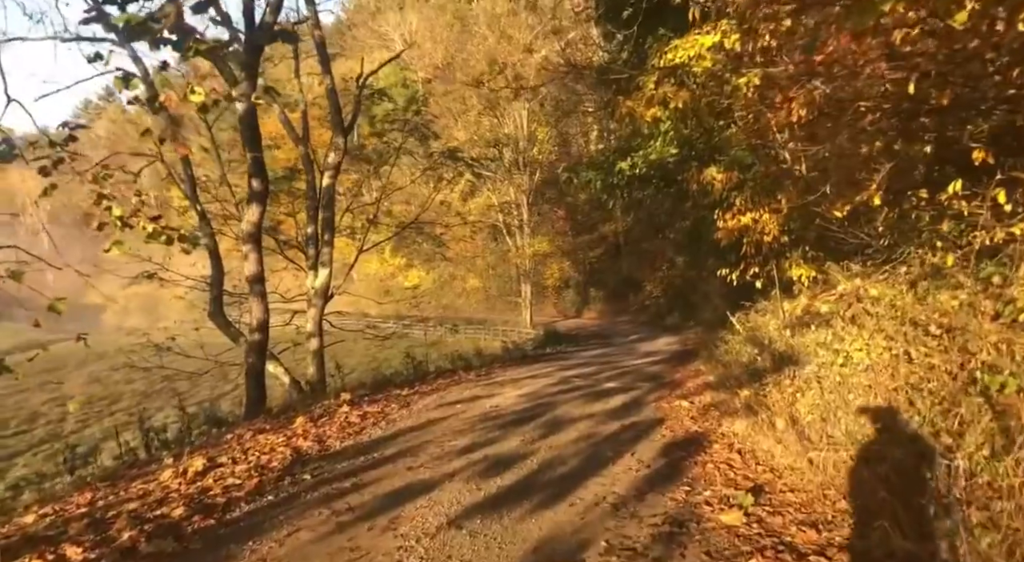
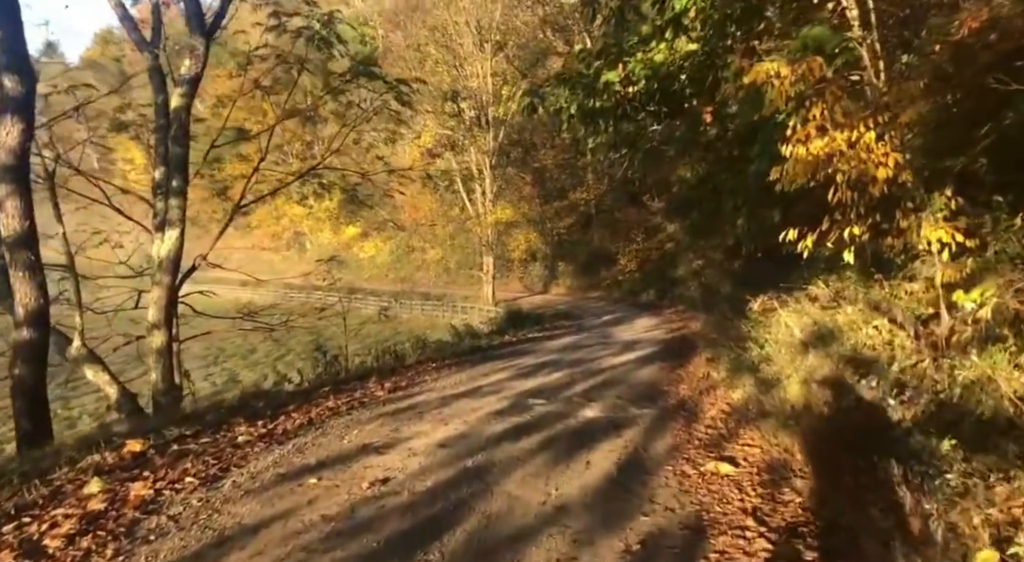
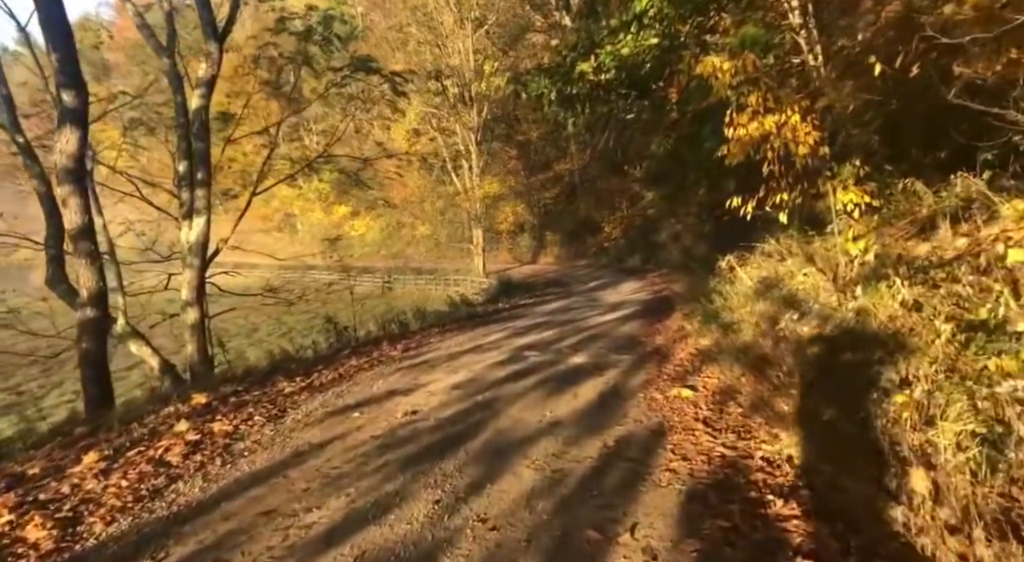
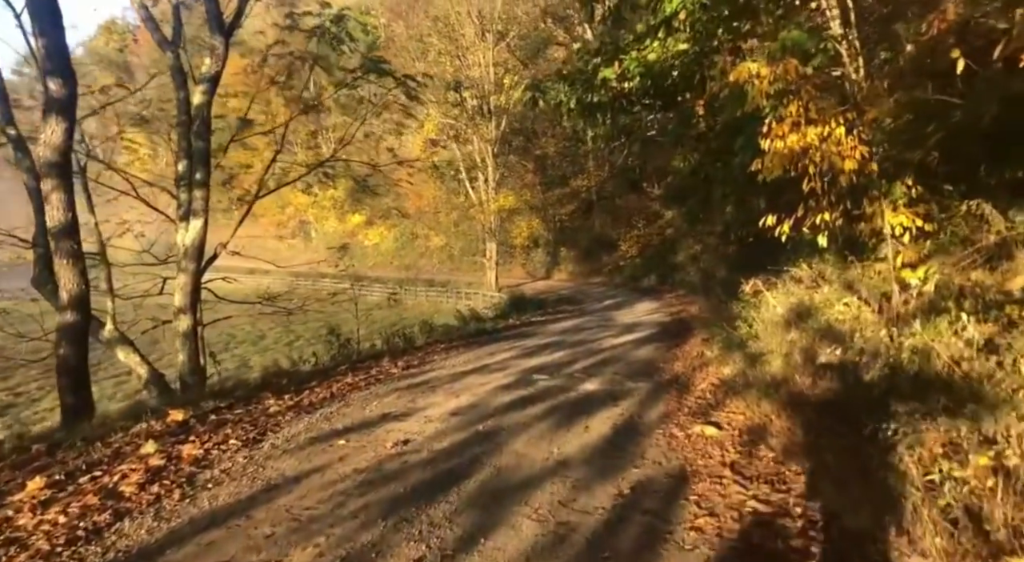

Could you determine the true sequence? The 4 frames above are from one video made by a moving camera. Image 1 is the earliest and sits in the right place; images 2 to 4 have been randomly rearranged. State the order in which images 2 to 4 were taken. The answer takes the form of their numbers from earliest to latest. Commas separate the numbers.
3, 4, 2
